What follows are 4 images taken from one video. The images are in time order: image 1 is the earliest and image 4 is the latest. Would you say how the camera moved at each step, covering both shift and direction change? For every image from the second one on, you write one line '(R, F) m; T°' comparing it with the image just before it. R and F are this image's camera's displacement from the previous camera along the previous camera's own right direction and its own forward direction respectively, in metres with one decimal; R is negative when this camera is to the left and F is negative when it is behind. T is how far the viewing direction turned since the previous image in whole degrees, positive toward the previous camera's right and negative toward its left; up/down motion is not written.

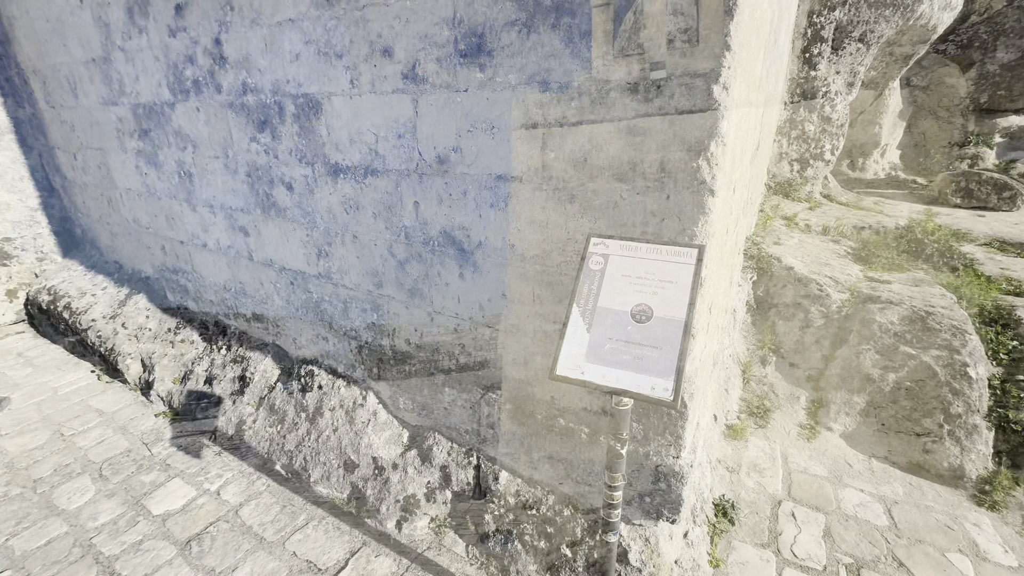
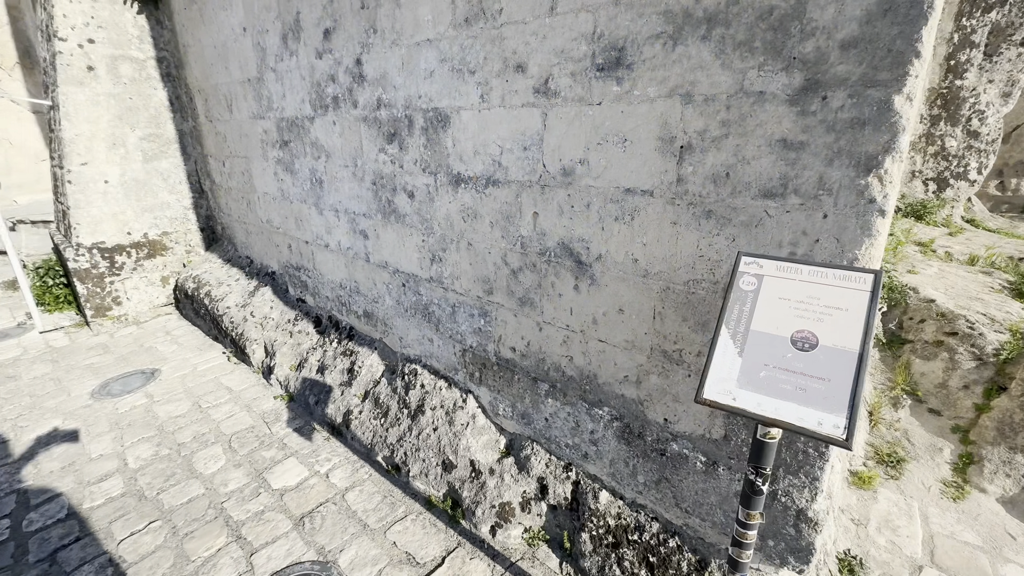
(-0.1, 0.0) m; -9°
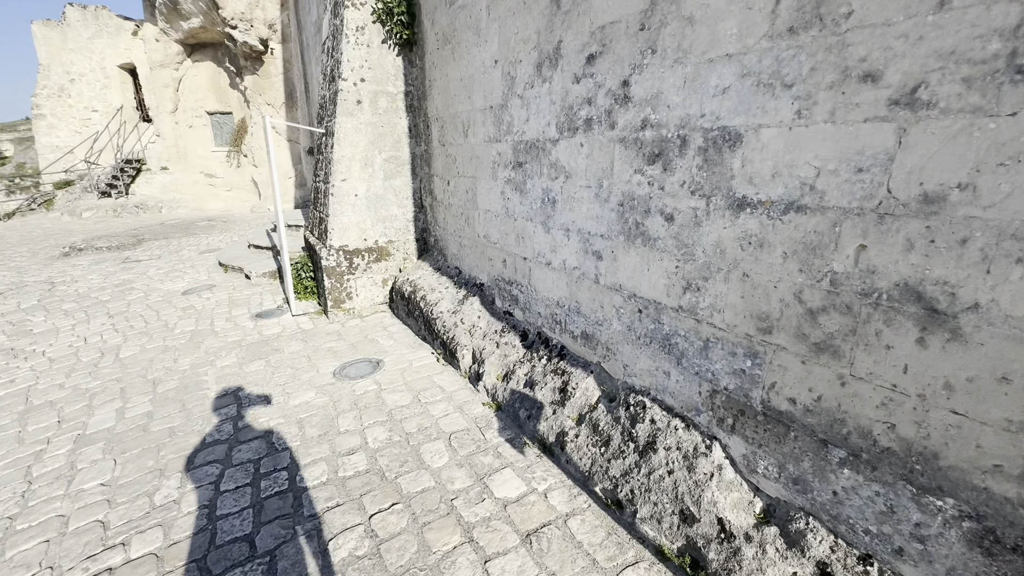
(-0.4, 0.0) m; -17°
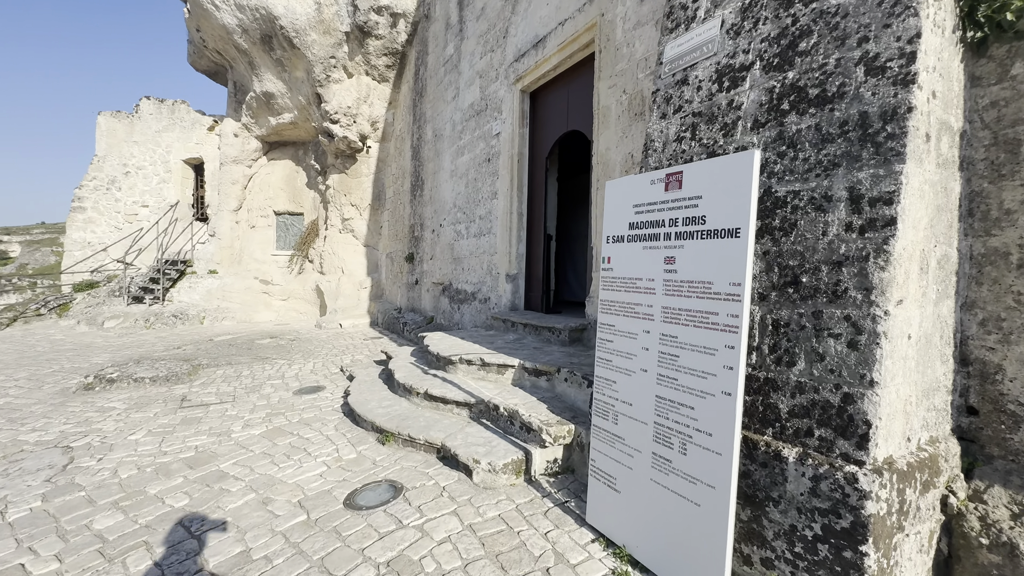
(-2.9, +2.3) m; +1°
